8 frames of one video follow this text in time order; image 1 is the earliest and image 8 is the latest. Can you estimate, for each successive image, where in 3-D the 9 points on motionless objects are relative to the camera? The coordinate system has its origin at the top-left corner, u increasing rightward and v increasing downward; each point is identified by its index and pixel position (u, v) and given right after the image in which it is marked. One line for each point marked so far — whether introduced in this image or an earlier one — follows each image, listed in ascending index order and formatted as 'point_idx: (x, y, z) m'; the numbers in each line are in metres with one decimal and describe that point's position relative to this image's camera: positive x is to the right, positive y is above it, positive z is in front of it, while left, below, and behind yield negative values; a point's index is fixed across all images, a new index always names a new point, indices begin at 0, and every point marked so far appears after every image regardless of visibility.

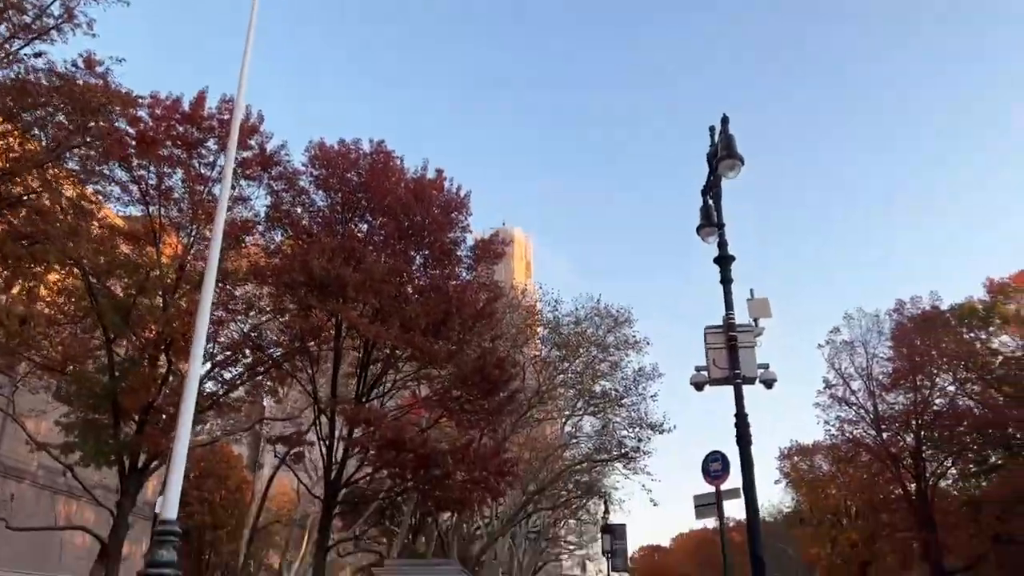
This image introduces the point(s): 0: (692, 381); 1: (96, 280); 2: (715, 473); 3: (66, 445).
0: (+2.1, -1.1, +9.0) m
1: (-10.1, +0.2, +19.0) m
2: (+2.5, -2.3, +9.5) m
3: (-11.0, -3.8, +19.2) m
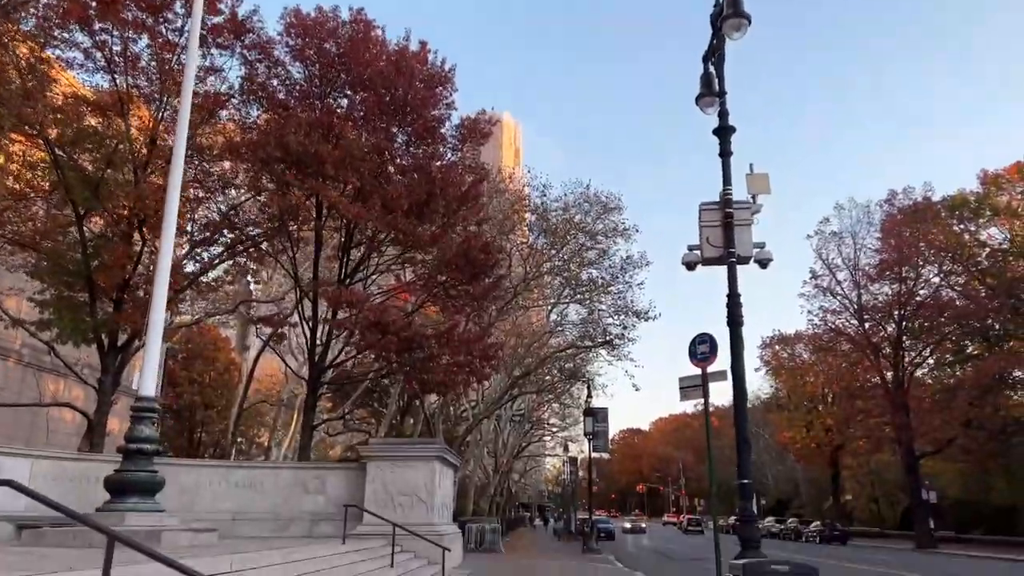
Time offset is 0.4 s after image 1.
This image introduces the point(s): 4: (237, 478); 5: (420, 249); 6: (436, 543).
0: (+1.9, +0.3, +8.6) m
1: (-10.4, +3.1, +18.1) m
2: (+2.3, -0.8, +9.3) m
3: (-11.3, -0.8, +18.9) m
4: (-6.6, -4.6, +18.8) m
5: (-2.3, +1.0, +19.9) m
6: (-1.8, -6.0, +18.3) m
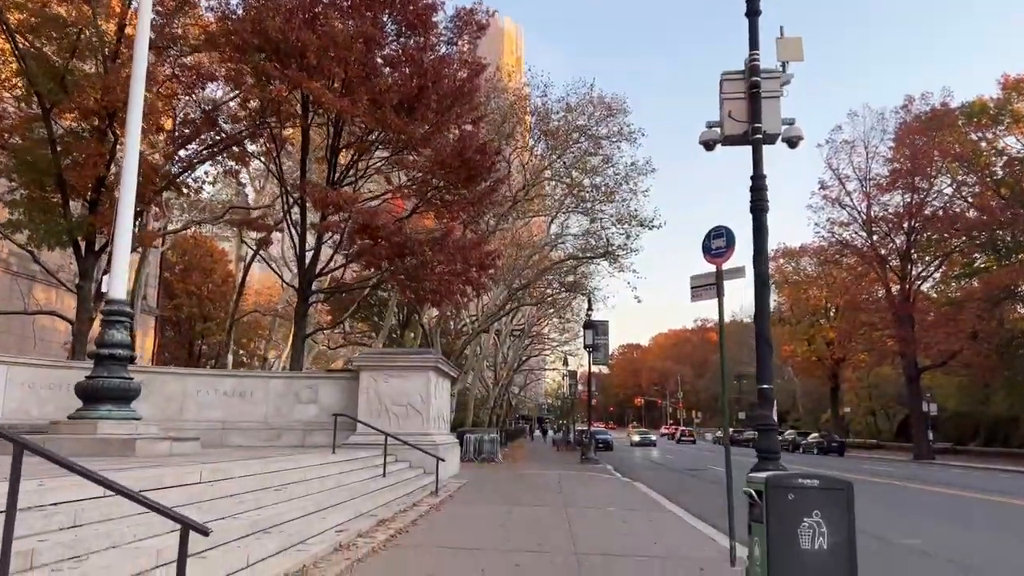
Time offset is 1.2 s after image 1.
0: (+1.8, +1.4, +7.6) m
1: (-10.5, +5.3, +16.7) m
2: (+2.2, +0.4, +8.4) m
3: (-11.4, +1.5, +17.9) m
4: (-6.7, -2.3, +18.3) m
5: (-2.4, +3.3, +18.7) m
6: (-1.8, -3.8, +17.9) m
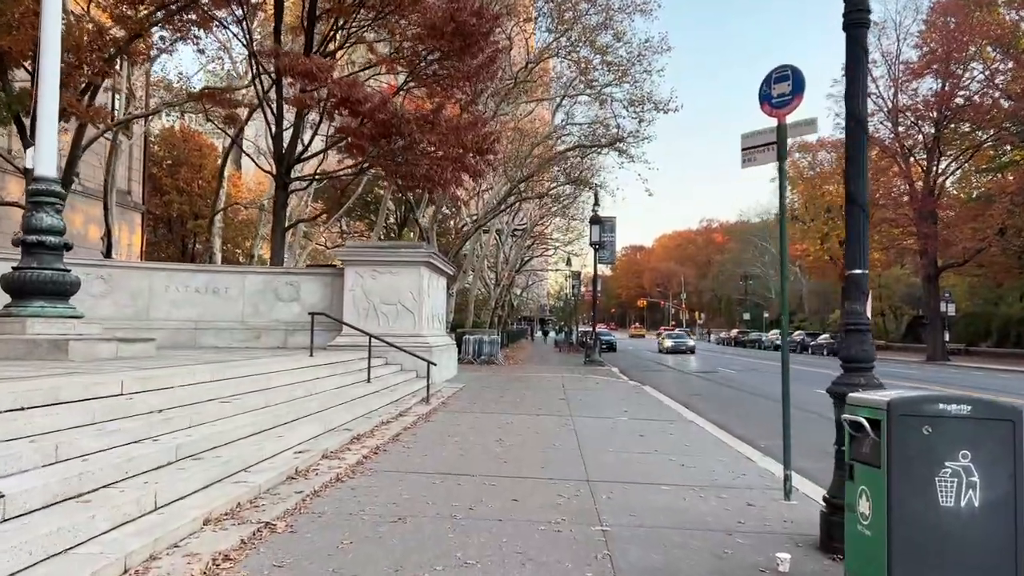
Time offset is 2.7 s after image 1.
0: (+1.8, +2.5, +5.5) m
1: (-10.5, +7.5, +14.1) m
2: (+2.2, +1.5, +6.4) m
3: (-11.4, +3.8, +15.8) m
4: (-6.6, +0.1, +16.6) m
5: (-2.4, +5.7, +16.3) m
6: (-1.8, -1.4, +16.4) m
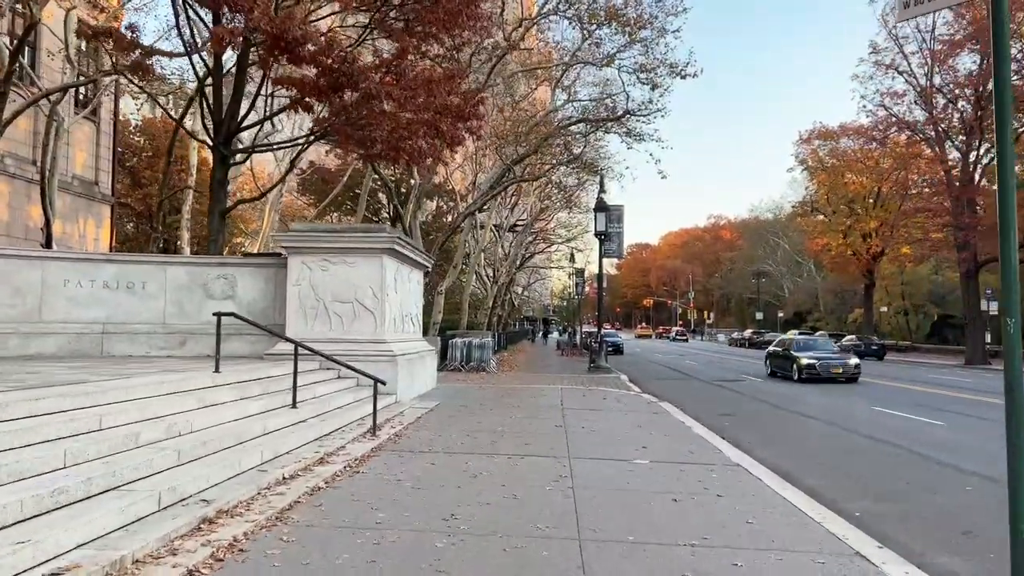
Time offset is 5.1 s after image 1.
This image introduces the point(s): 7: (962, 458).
0: (+1.5, +2.6, +2.2) m
1: (-10.7, +7.6, +10.9) m
2: (+1.9, +1.7, +3.1) m
3: (-11.6, +3.9, +12.5) m
4: (-6.9, +0.2, +13.3) m
5: (-2.6, +5.9, +13.0) m
6: (-2.1, -1.3, +13.1) m
7: (+5.5, -2.0, +9.5) m
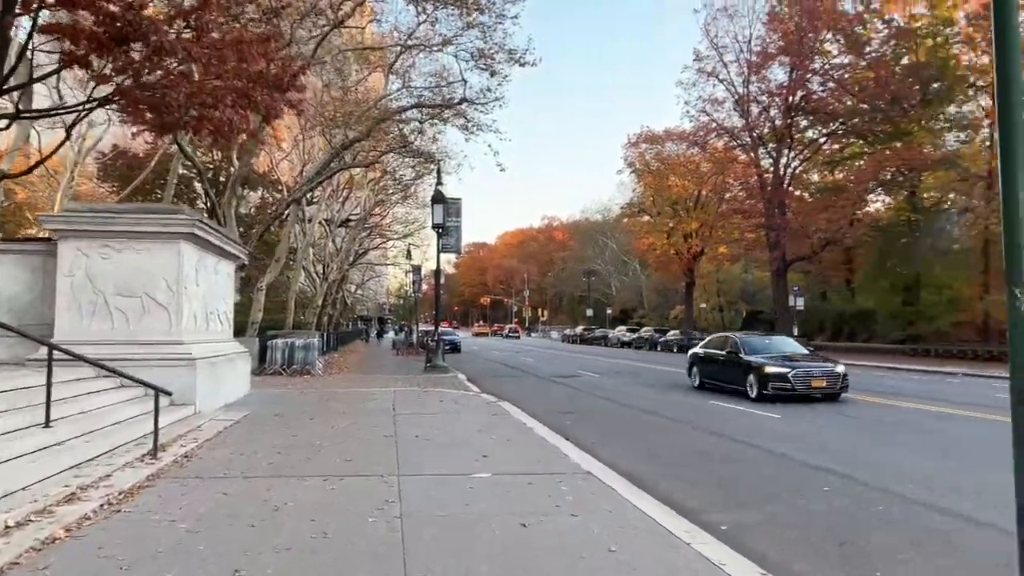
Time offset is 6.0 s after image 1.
0: (+1.1, +2.7, +1.3) m
1: (-12.7, +7.7, +7.2) m
2: (+1.3, +1.8, +2.2) m
3: (-13.9, +4.0, +8.7) m
4: (-9.4, +0.3, +10.4) m
5: (-5.2, +6.0, +11.0) m
6: (-4.7, -1.2, +11.2) m
7: (+3.5, -1.9, +9.3) m
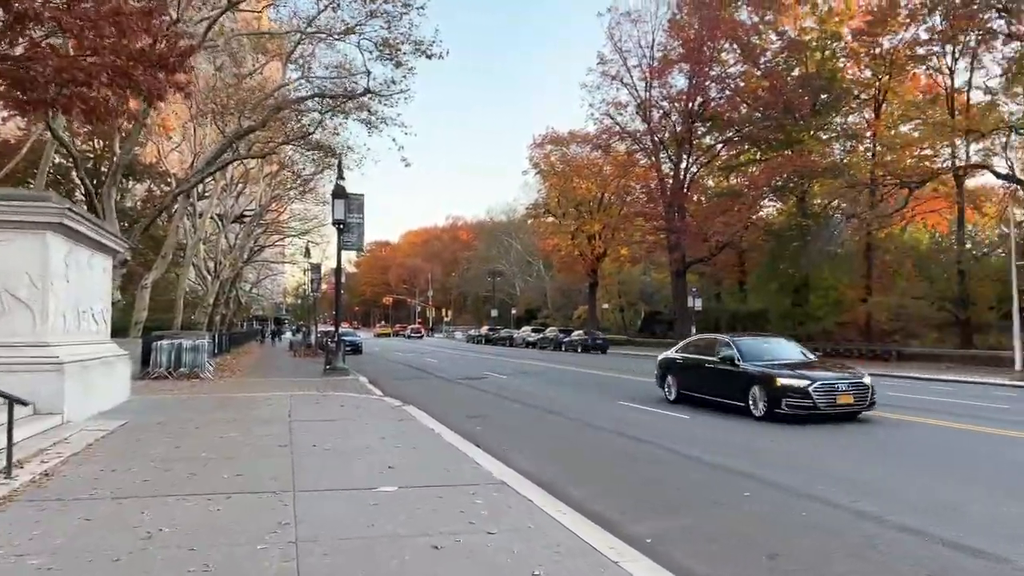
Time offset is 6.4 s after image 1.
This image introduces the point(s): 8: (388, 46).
0: (+1.1, +2.7, +0.9) m
1: (-13.3, +7.8, +5.1) m
2: (+1.1, +1.8, +1.9) m
3: (-14.7, +4.1, +6.4) m
4: (-10.5, +0.4, +8.7) m
5: (-6.3, +6.0, +9.8) m
6: (-5.9, -1.1, +10.1) m
7: (+2.4, -1.9, +9.1) m
8: (-3.2, +6.2, +19.8) m
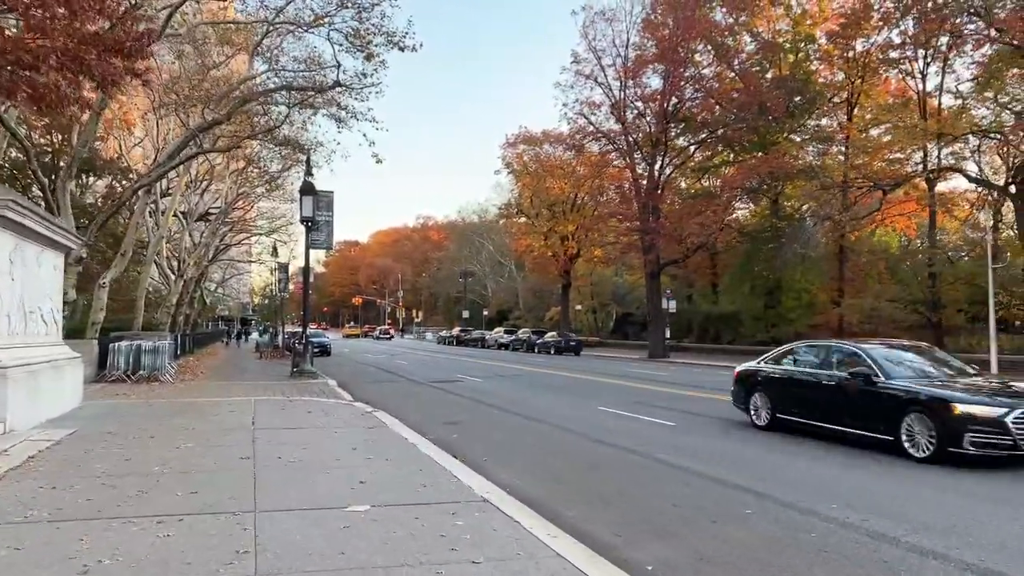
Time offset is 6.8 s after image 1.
0: (+1.2, +2.7, +0.4) m
1: (-13.3, +7.8, +4.1) m
2: (+1.2, +1.8, +1.4) m
3: (-14.8, +4.2, +5.3) m
4: (-10.7, +0.4, +7.8) m
5: (-6.6, +6.1, +9.0) m
6: (-6.1, -1.1, +9.3) m
7: (+2.2, -1.9, +8.7) m
8: (-3.8, +6.2, +19.2) m
